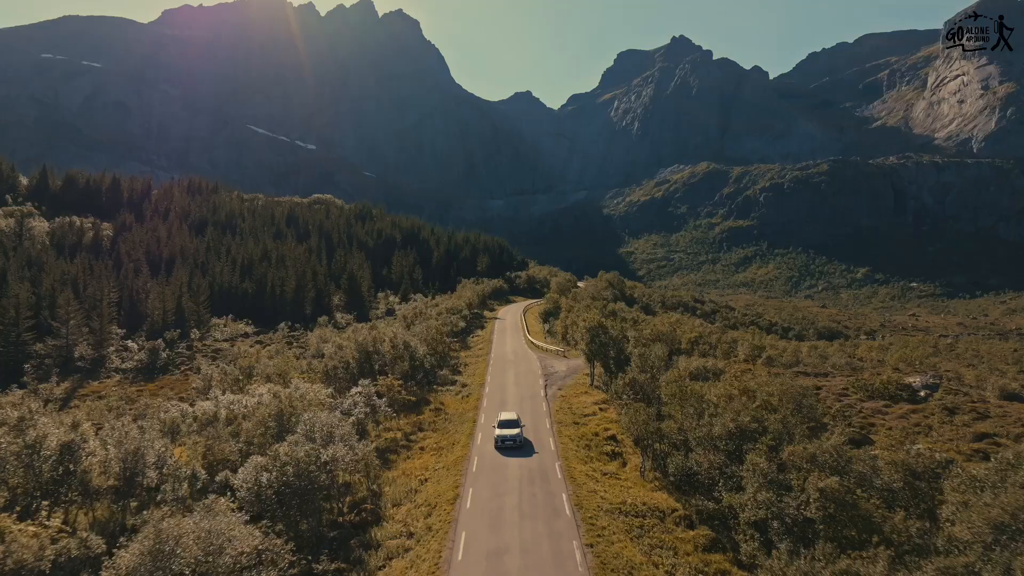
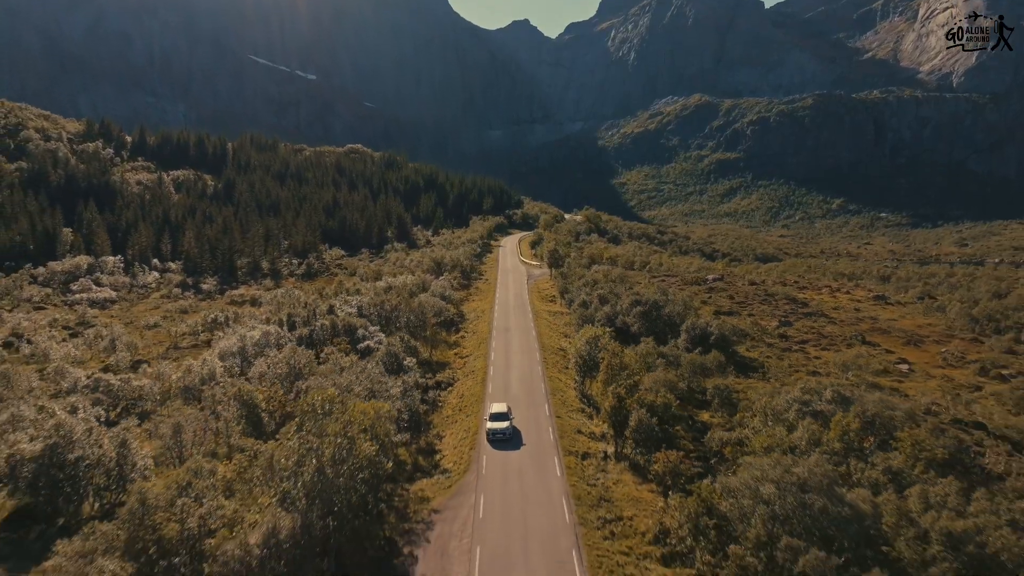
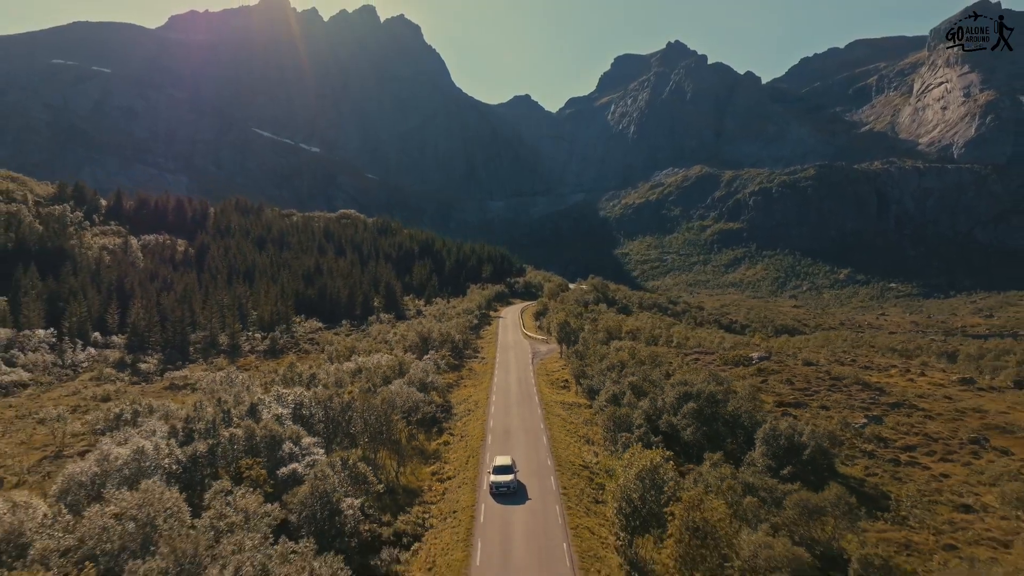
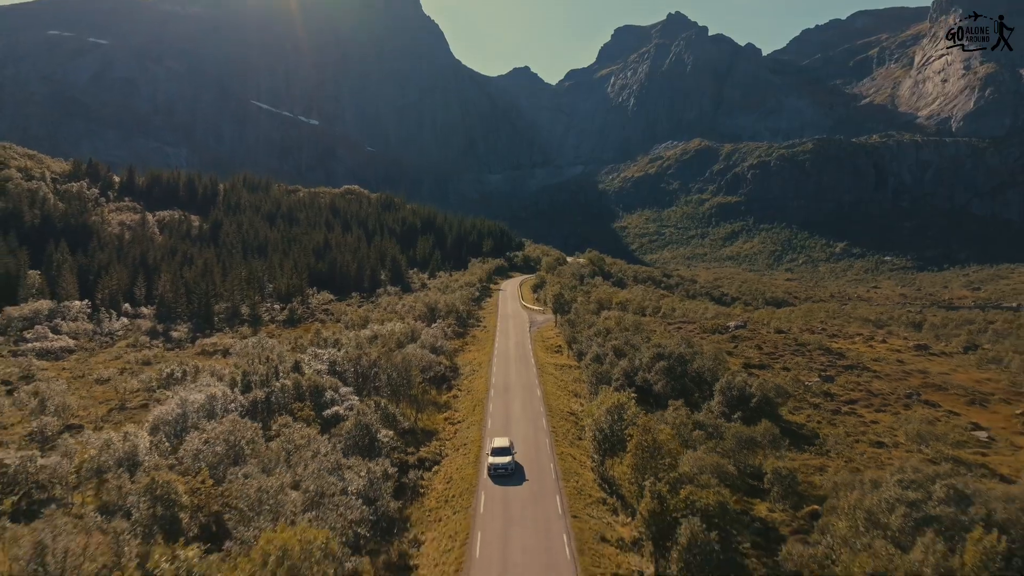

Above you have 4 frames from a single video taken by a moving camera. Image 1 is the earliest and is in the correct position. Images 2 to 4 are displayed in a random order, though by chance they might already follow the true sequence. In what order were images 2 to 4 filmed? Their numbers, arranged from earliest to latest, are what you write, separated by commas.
3, 4, 2
